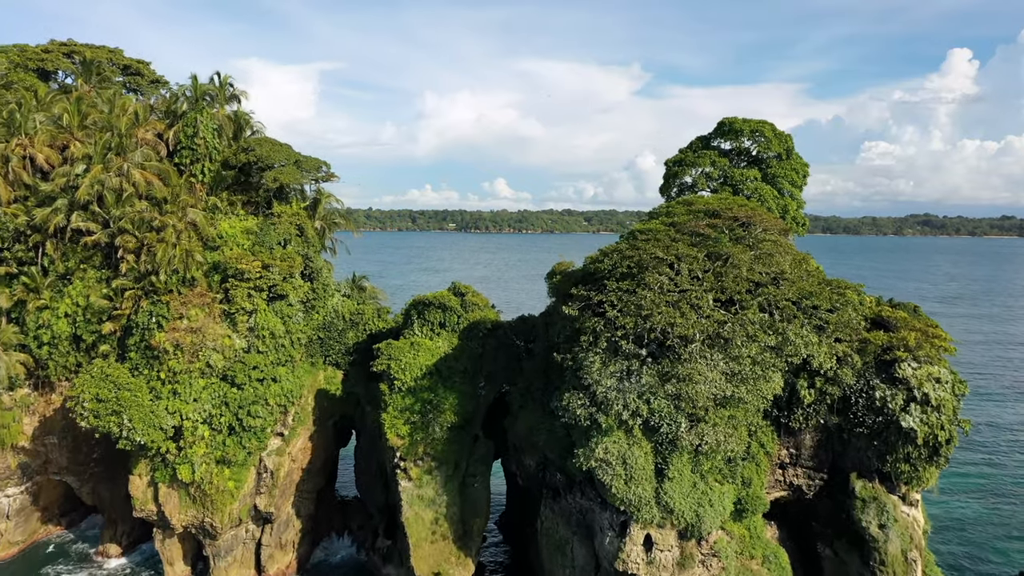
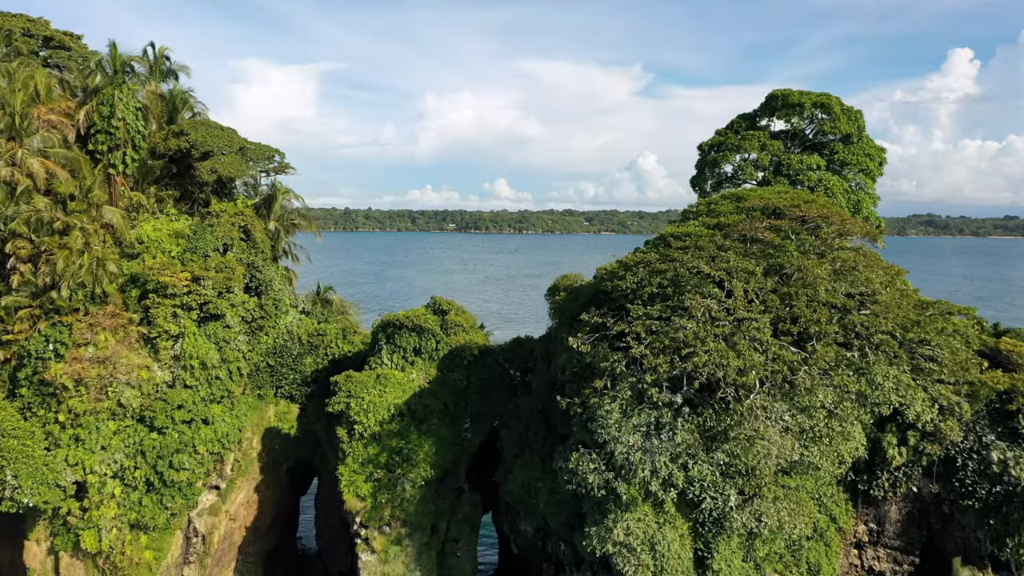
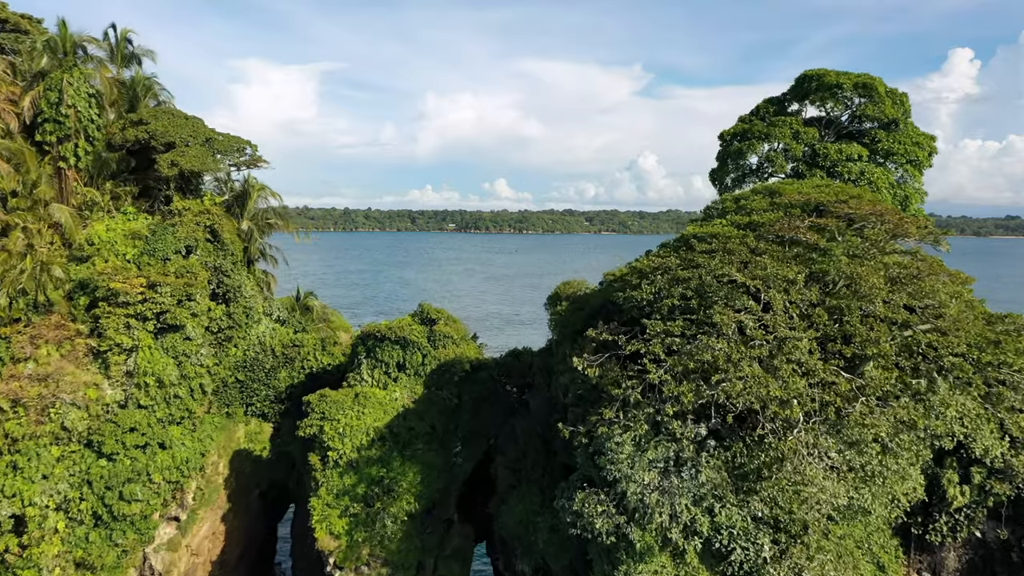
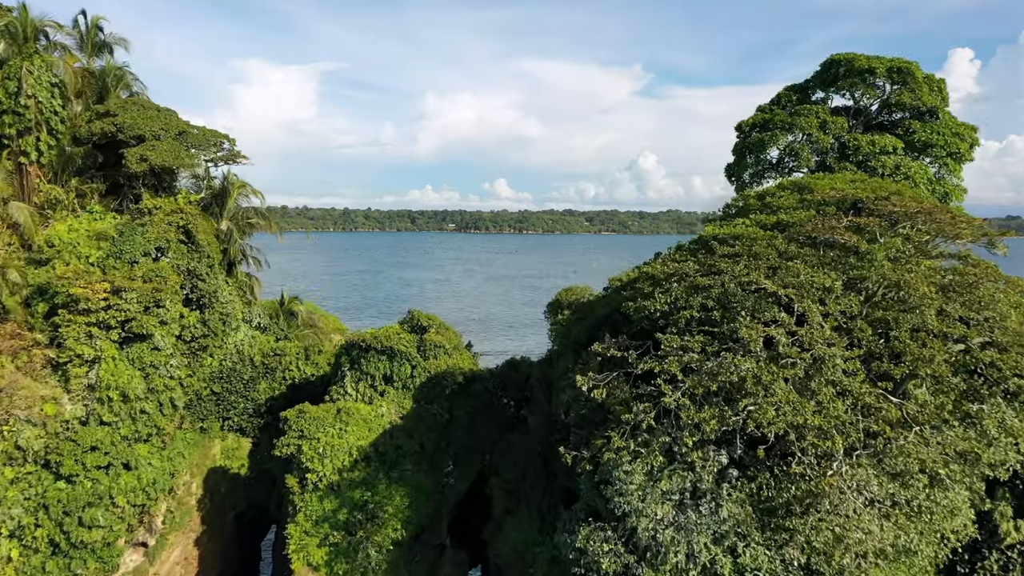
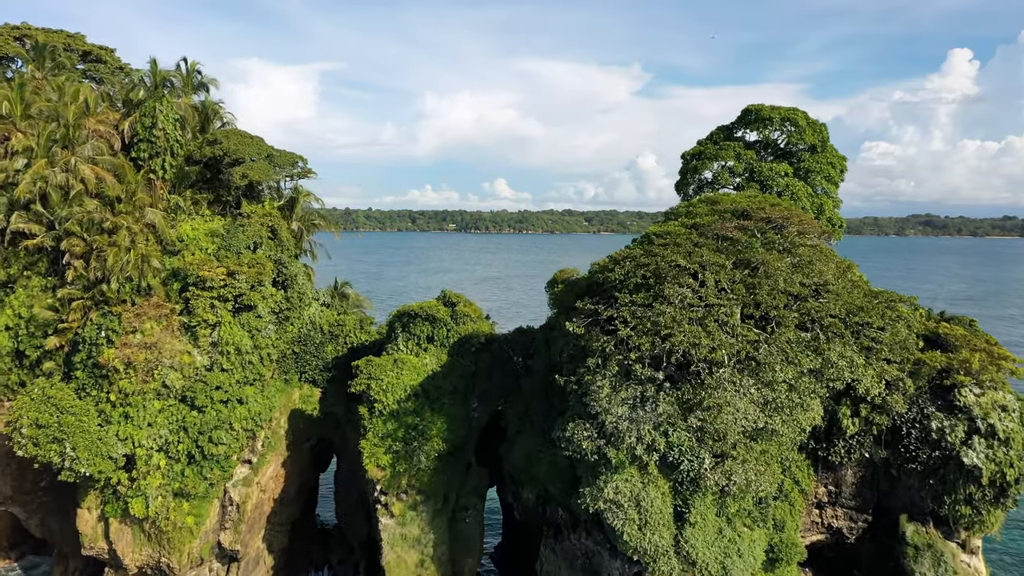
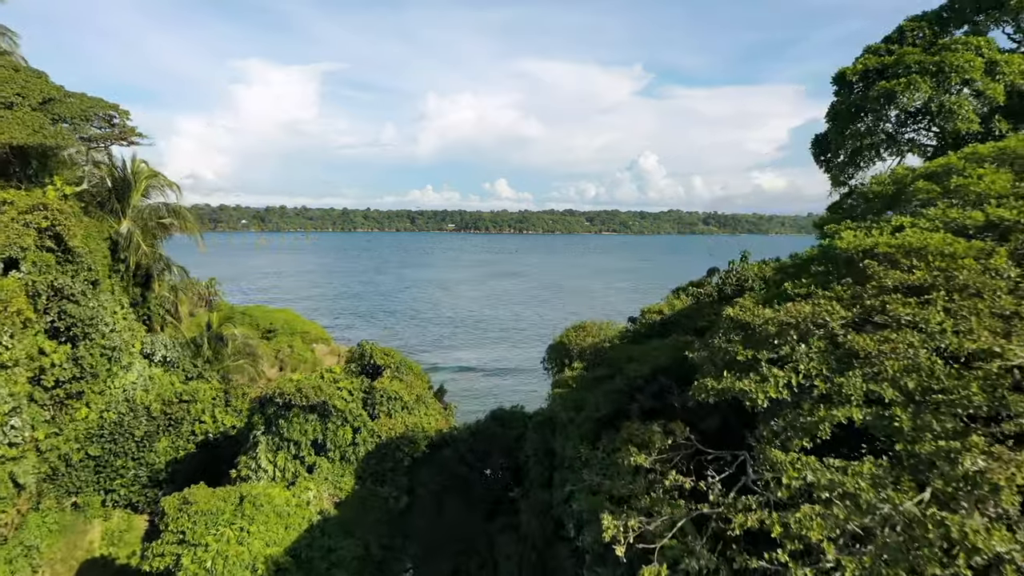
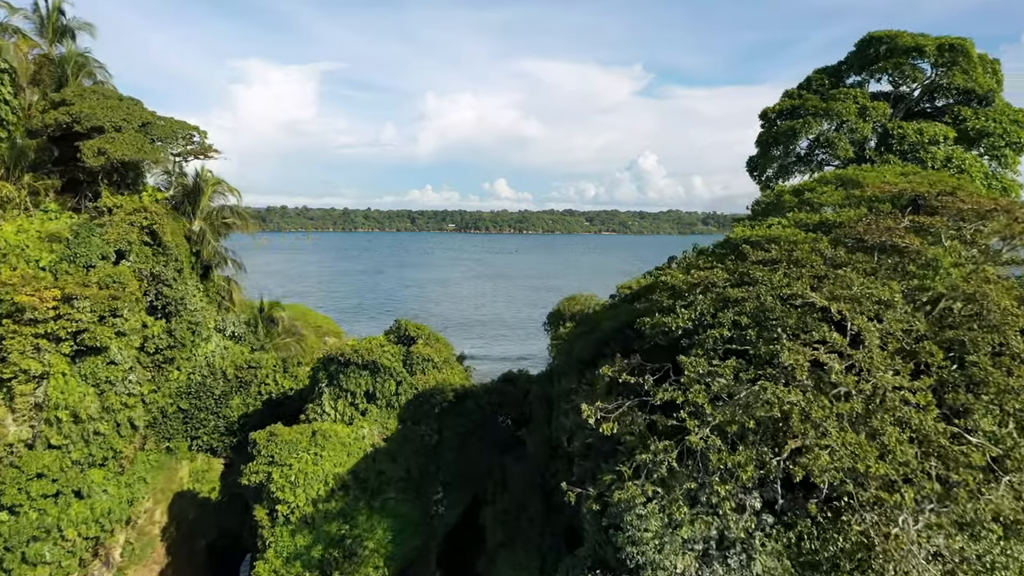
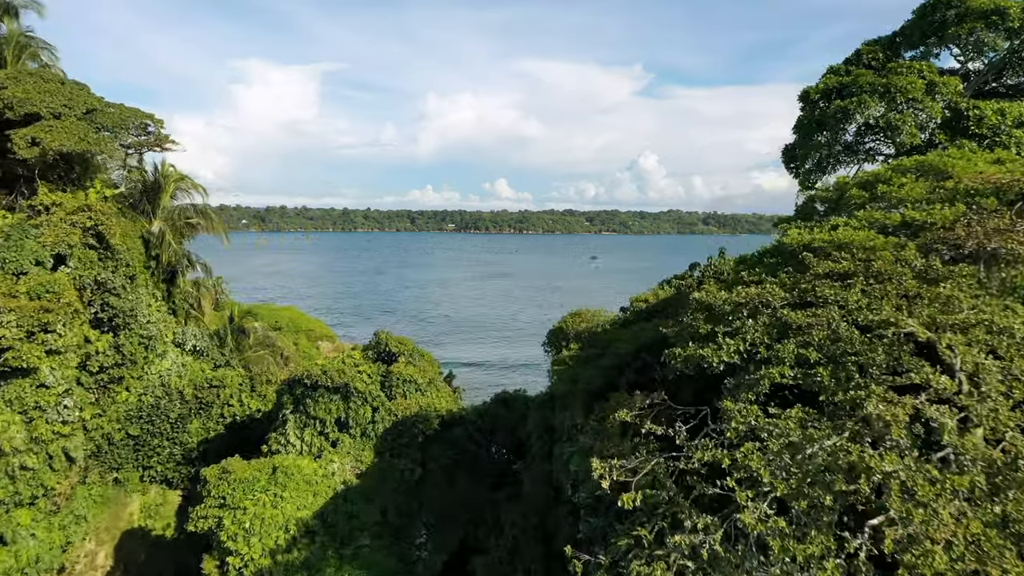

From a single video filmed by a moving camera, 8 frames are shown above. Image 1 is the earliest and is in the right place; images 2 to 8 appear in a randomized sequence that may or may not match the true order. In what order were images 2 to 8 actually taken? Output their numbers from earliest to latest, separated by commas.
5, 2, 3, 4, 7, 8, 6
